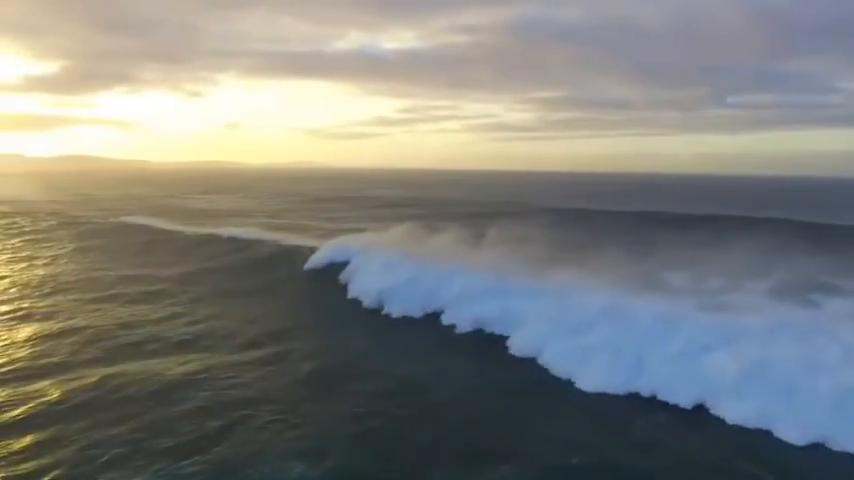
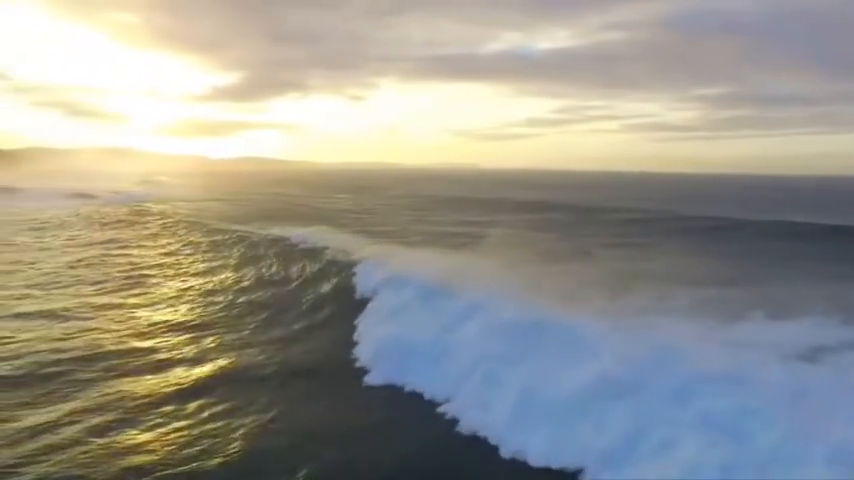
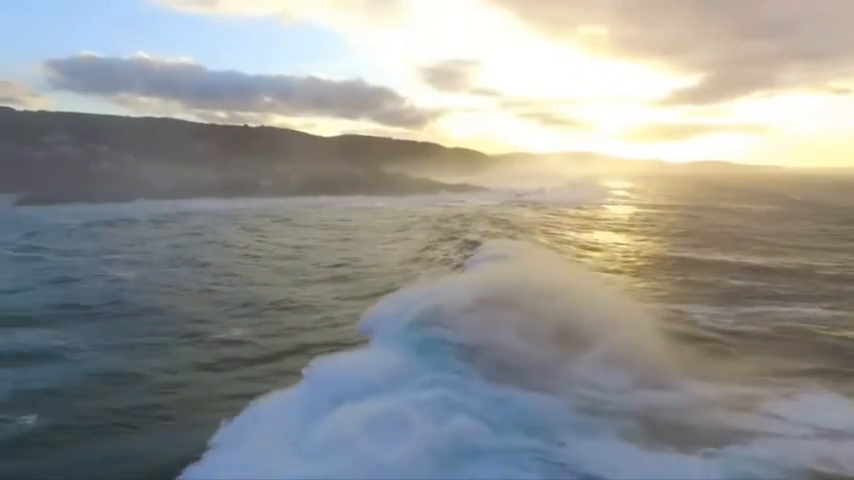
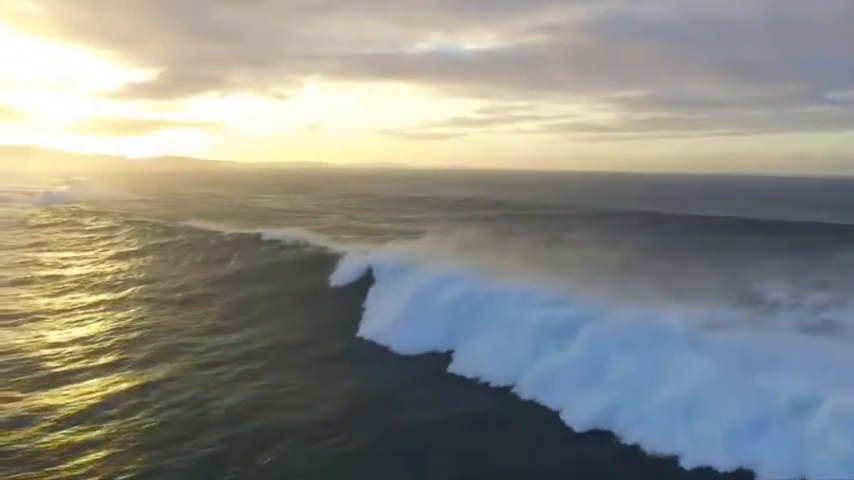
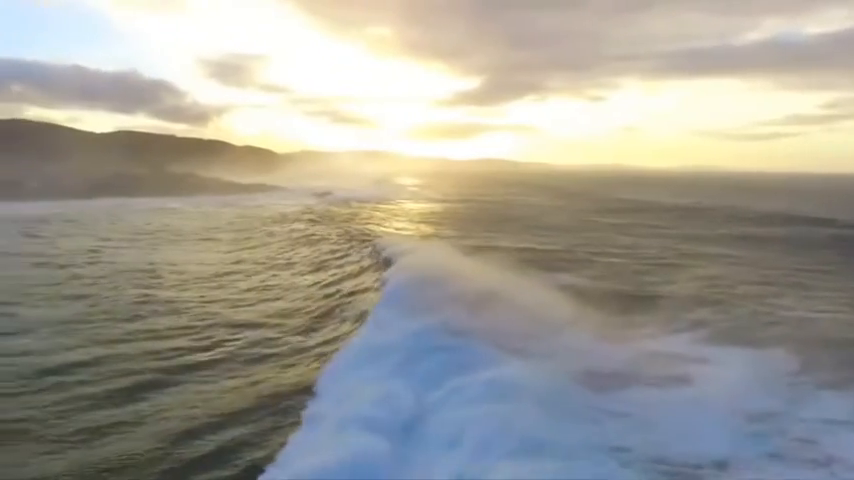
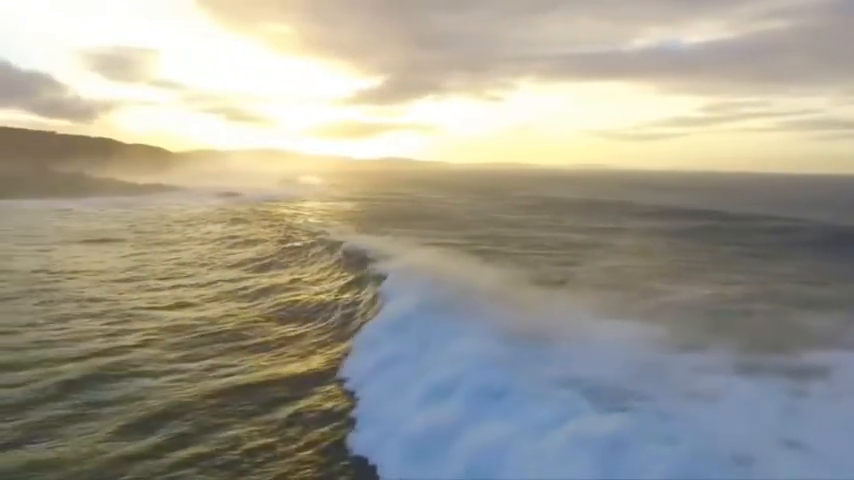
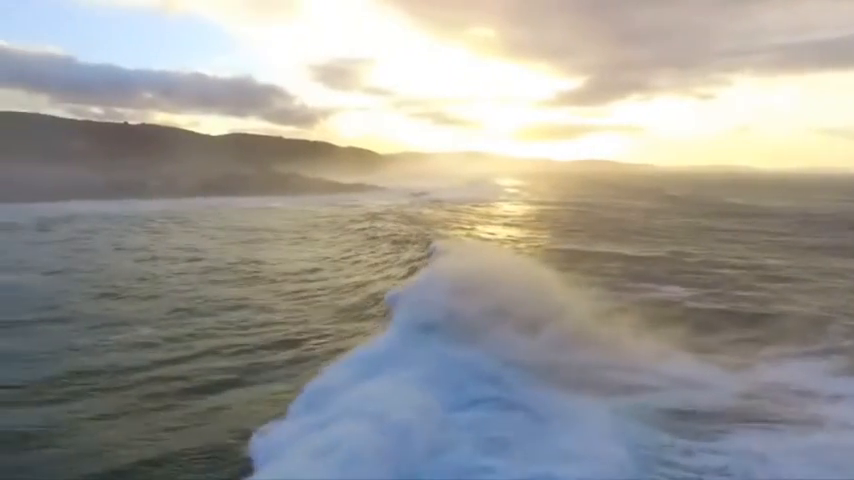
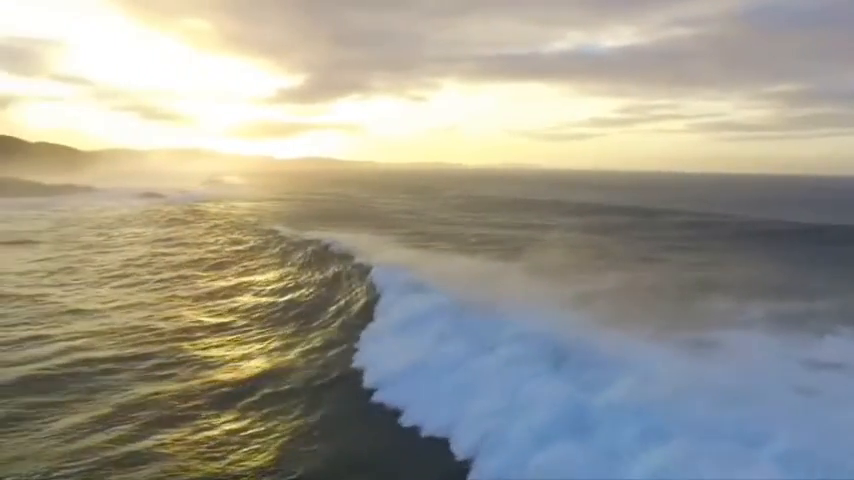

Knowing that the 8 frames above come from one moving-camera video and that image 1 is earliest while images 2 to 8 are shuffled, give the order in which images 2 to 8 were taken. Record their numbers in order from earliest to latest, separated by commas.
4, 2, 8, 6, 5, 7, 3
